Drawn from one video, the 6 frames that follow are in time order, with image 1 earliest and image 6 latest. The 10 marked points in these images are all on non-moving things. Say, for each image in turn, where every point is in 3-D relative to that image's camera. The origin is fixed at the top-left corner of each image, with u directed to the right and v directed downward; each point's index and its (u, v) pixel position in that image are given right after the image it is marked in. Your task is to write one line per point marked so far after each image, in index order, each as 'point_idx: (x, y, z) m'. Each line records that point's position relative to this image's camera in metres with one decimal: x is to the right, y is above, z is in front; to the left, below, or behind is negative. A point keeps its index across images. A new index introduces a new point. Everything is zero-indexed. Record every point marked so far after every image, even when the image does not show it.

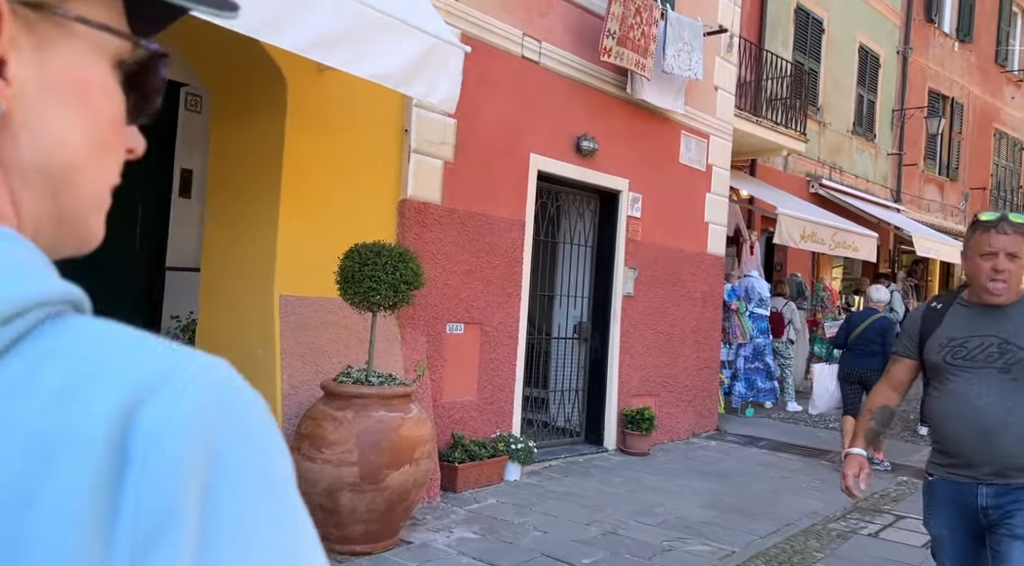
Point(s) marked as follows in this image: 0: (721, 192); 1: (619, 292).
0: (+2.0, +0.9, +8.4) m
1: (+0.9, -0.1, +7.0) m
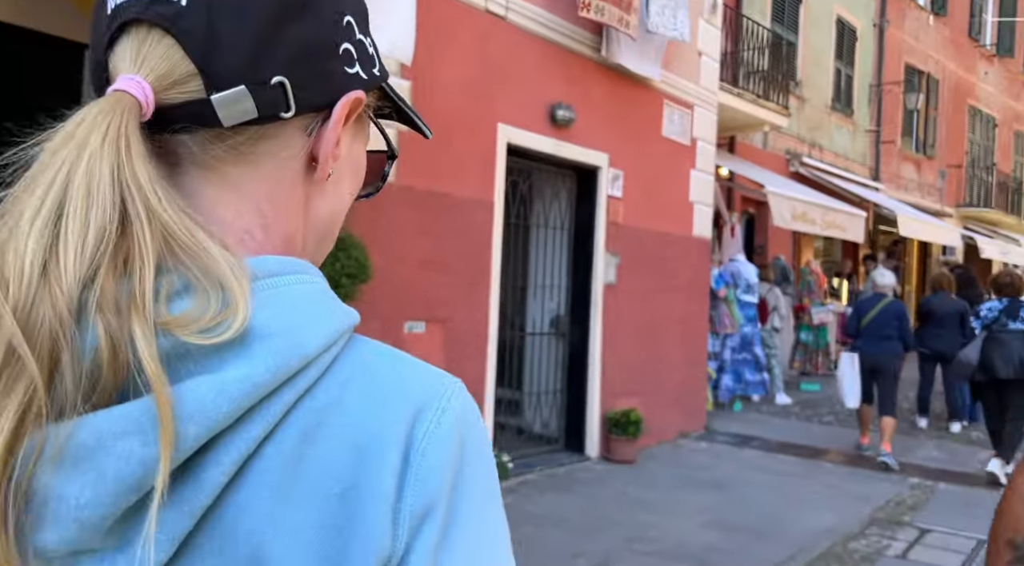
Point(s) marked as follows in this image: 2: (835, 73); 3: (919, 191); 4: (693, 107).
0: (+1.7, +1.0, +7.7) m
1: (+0.6, 0.0, +6.3) m
2: (+5.3, +3.4, +14.4) m
3: (+8.2, +1.8, +17.6) m
4: (+1.5, +1.5, +7.5) m
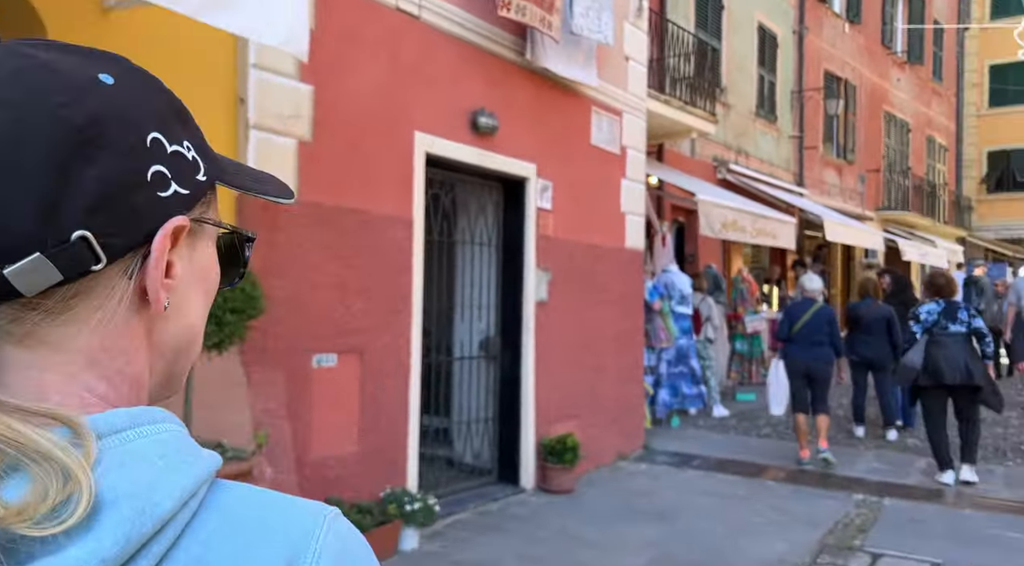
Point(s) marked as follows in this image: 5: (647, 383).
0: (+1.1, +0.9, +7.4) m
1: (+0.1, -0.1, +5.9) m
2: (+4.0, +3.3, +14.4) m
3: (+6.7, +1.8, +17.8) m
4: (+0.9, +1.4, +7.2) m
5: (+1.3, -1.0, +8.6) m
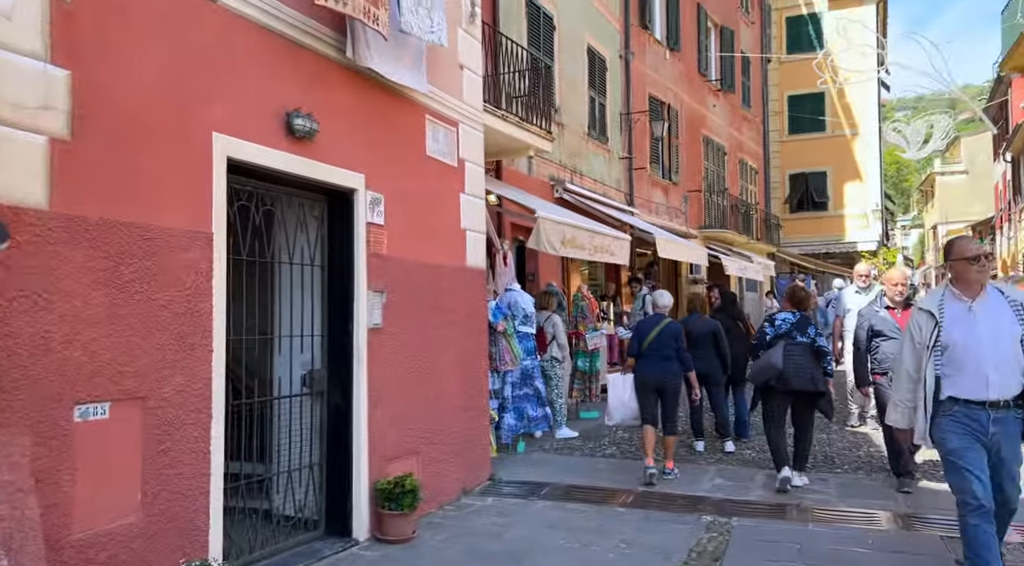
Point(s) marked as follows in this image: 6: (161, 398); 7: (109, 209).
0: (-0.3, +0.7, +6.9) m
1: (-0.9, -0.2, +5.2) m
2: (+1.2, +3.0, +14.4) m
3: (+3.2, +1.4, +18.3) m
4: (-0.4, +1.2, +6.7) m
5: (-0.2, -1.2, +8.1) m
6: (-1.5, -0.5, +3.8) m
7: (-1.6, +0.3, +3.6) m
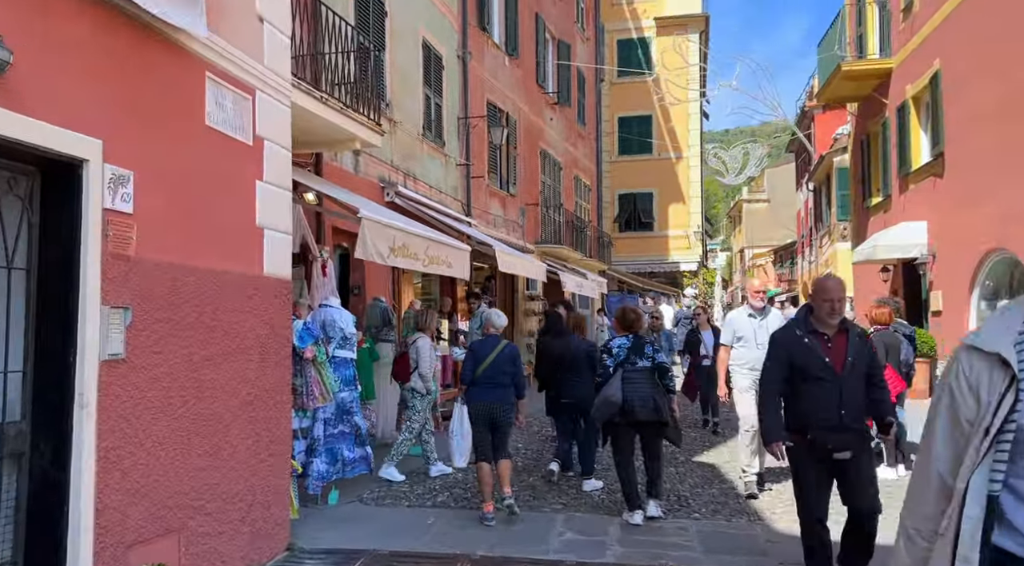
0: (-1.5, +0.6, +5.4) m
1: (-1.8, -0.3, +3.6) m
2: (-1.3, +2.8, +13.1) m
3: (-0.2, +1.1, +17.2) m
4: (-1.5, +1.1, +5.2) m
5: (-1.7, -1.3, +6.6) m
6: (-2.0, -0.5, +2.1) m
7: (-2.1, +0.3, +1.9) m
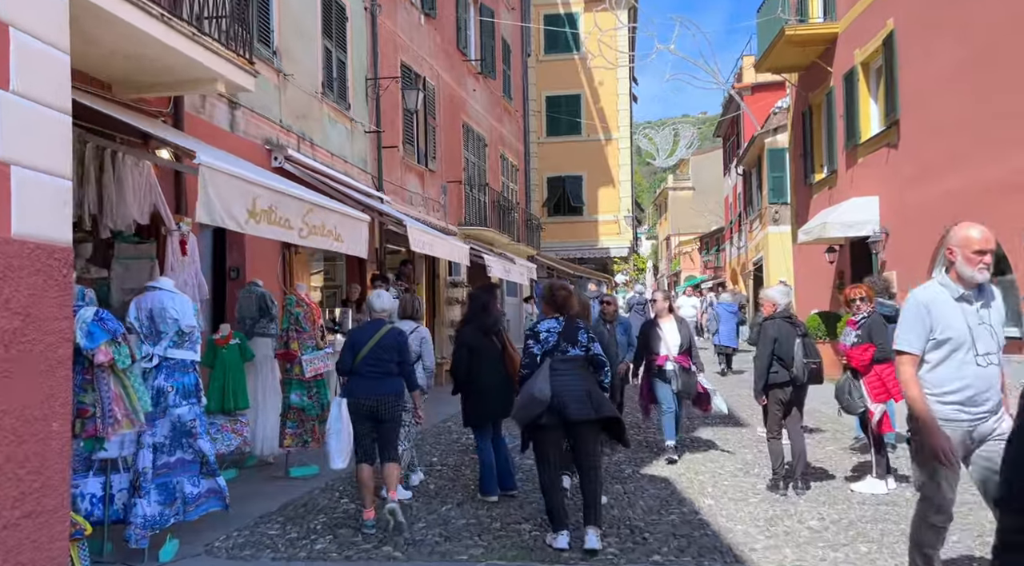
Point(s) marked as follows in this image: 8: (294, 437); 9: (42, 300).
0: (-1.9, +0.8, +3.6) m
1: (-2.1, -0.2, +1.8) m
2: (-2.4, +3.0, +11.2) m
3: (-1.6, +1.4, +15.4) m
4: (-2.0, +1.3, +3.3) m
5: (-2.2, -1.1, +4.7) m
6: (-2.2, -0.4, +0.2) m
7: (-2.3, +0.4, 0.0) m
8: (-1.9, -1.3, +7.3) m
9: (-1.9, -0.1, +3.5) m
